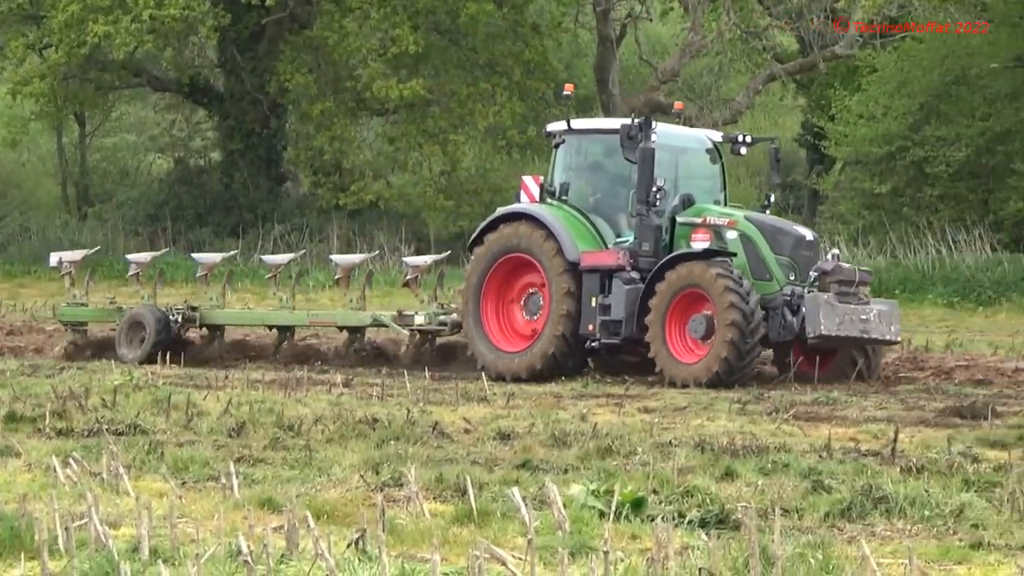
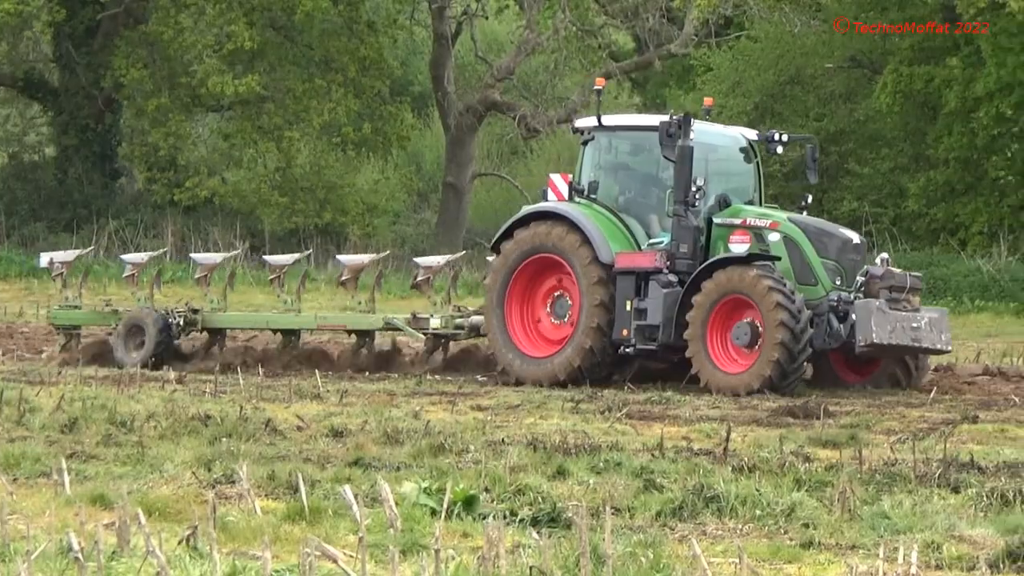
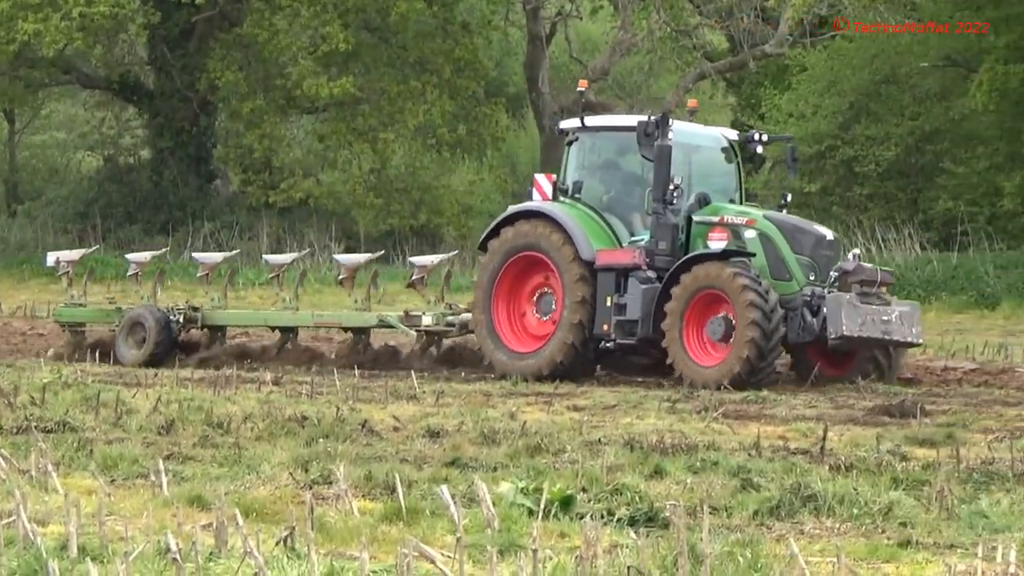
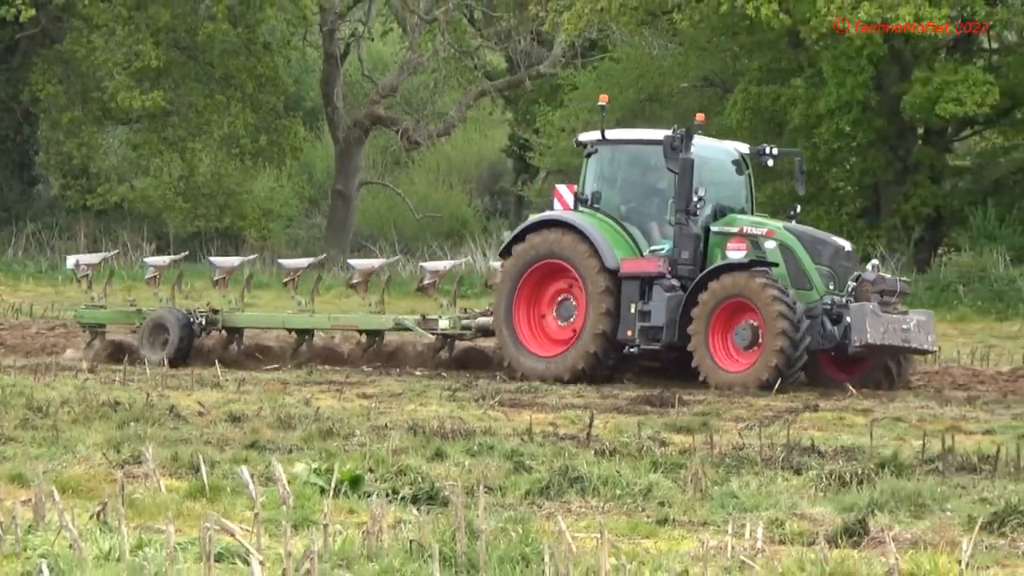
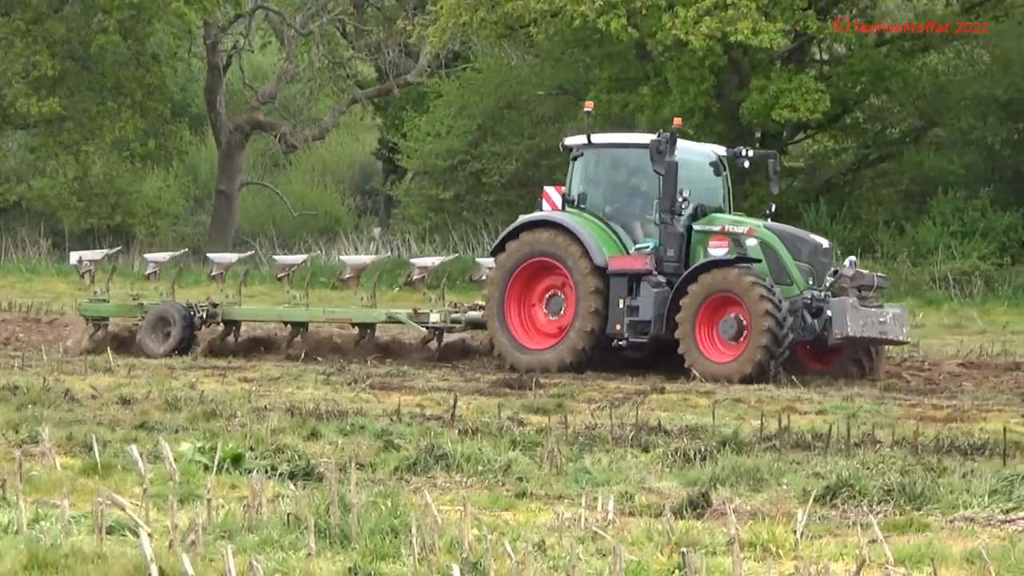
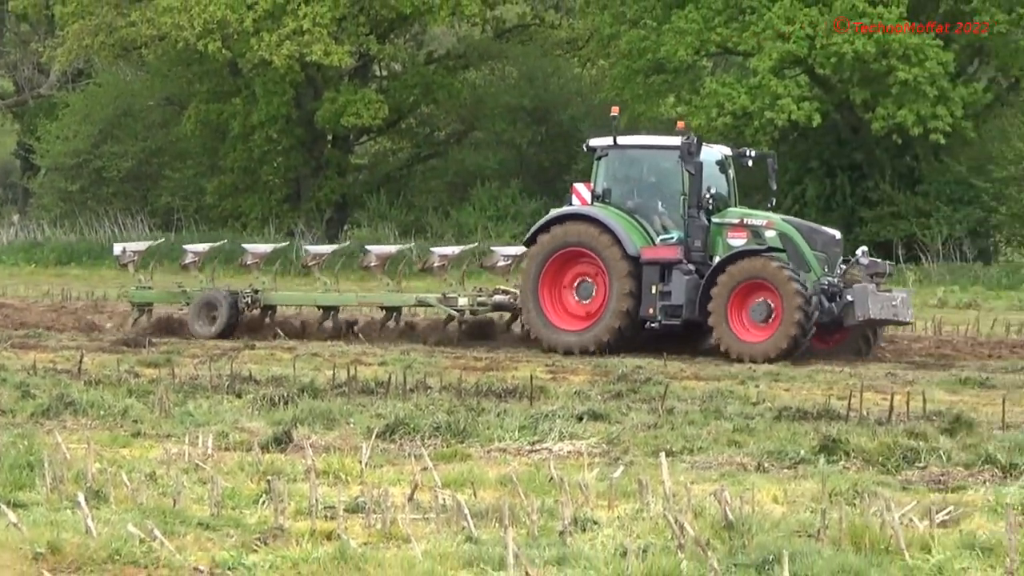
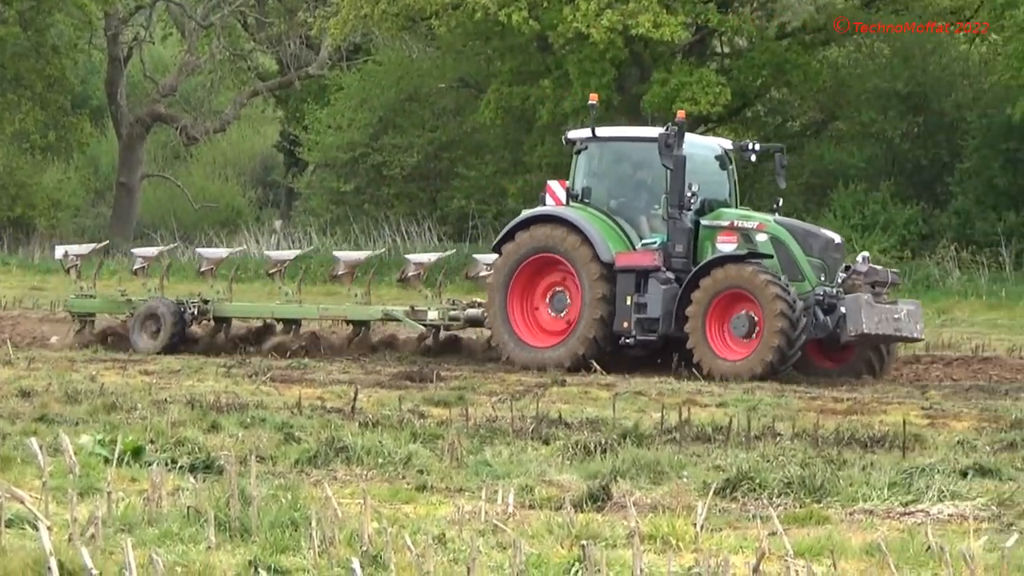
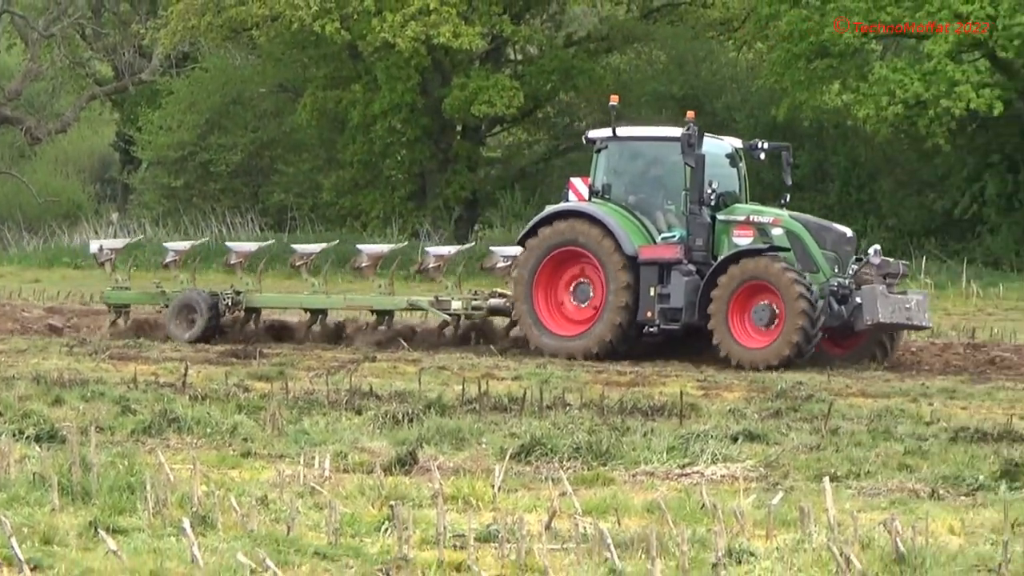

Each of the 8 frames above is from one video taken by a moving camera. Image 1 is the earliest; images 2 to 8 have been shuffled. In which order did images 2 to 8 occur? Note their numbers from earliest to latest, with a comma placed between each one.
3, 2, 4, 5, 7, 8, 6
